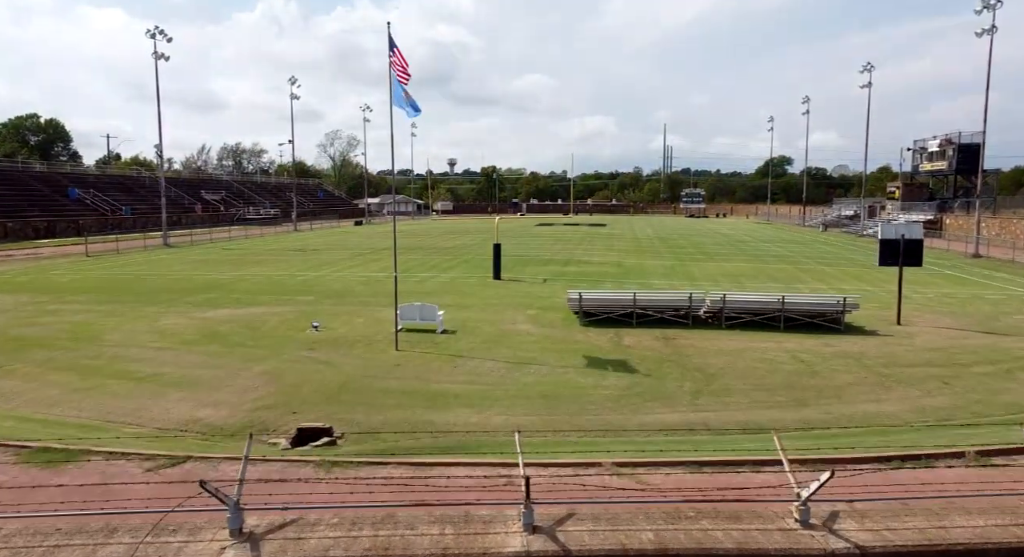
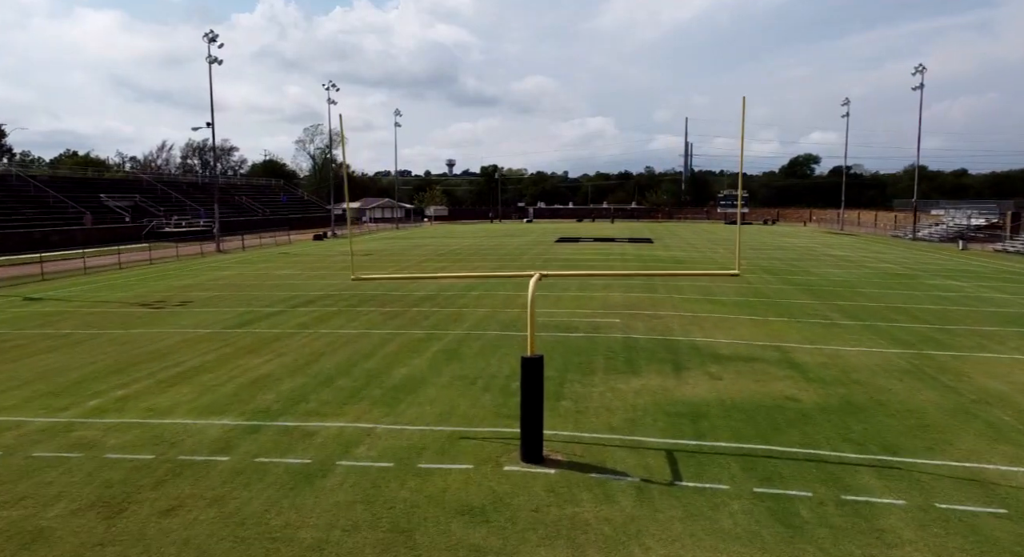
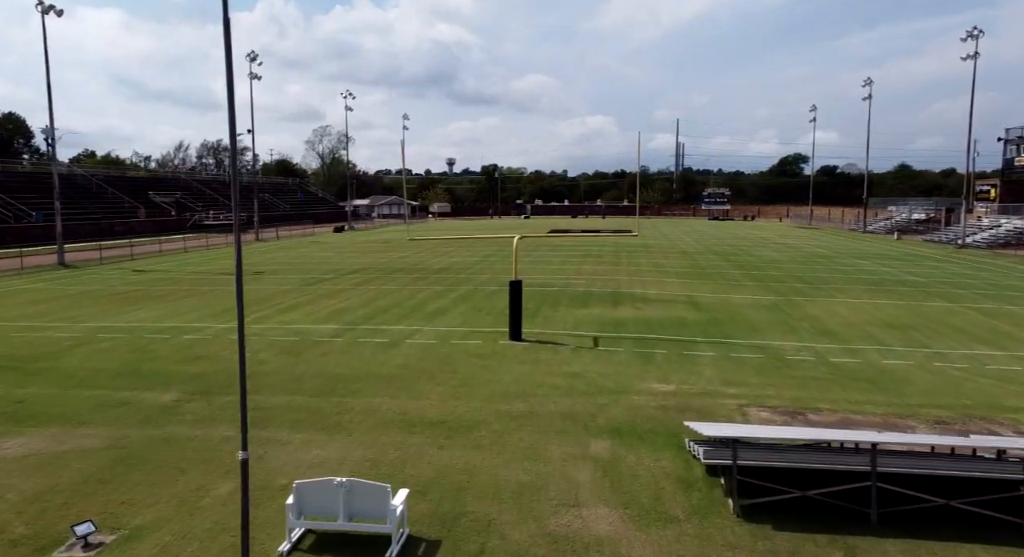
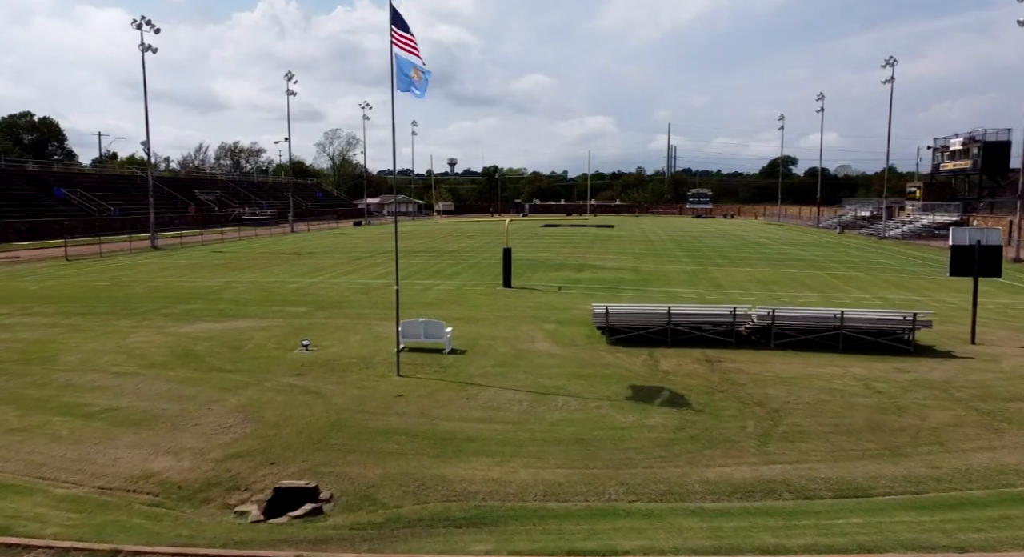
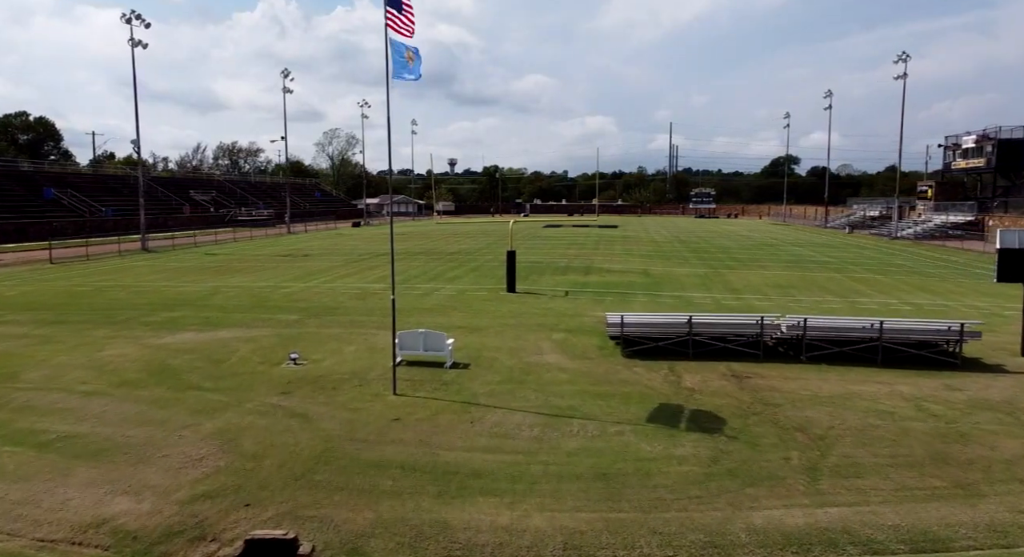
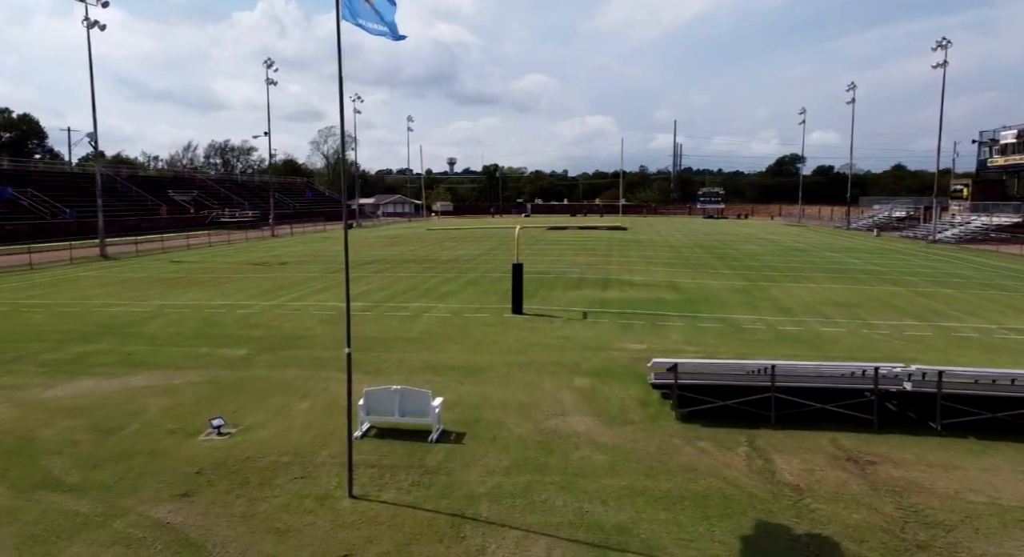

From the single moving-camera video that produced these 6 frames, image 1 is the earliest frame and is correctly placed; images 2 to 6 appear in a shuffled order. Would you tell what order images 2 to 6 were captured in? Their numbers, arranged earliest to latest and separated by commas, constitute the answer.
4, 5, 6, 3, 2
